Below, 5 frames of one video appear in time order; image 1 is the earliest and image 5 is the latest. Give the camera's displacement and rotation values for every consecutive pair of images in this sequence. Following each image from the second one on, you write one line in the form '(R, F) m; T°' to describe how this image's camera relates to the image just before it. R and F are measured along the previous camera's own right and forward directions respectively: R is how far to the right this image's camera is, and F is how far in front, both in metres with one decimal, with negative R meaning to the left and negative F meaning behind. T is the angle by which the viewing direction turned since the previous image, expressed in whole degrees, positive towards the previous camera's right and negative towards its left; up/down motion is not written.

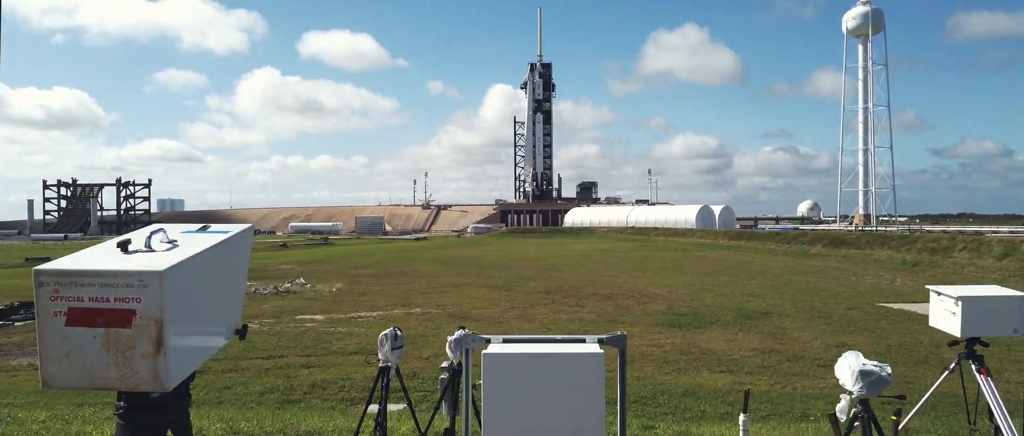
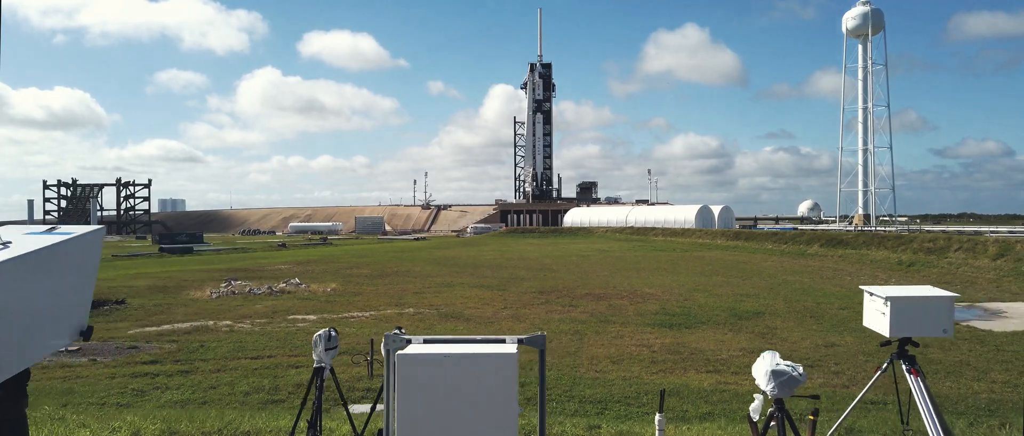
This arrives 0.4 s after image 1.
(+0.2, 0.0) m; 0°
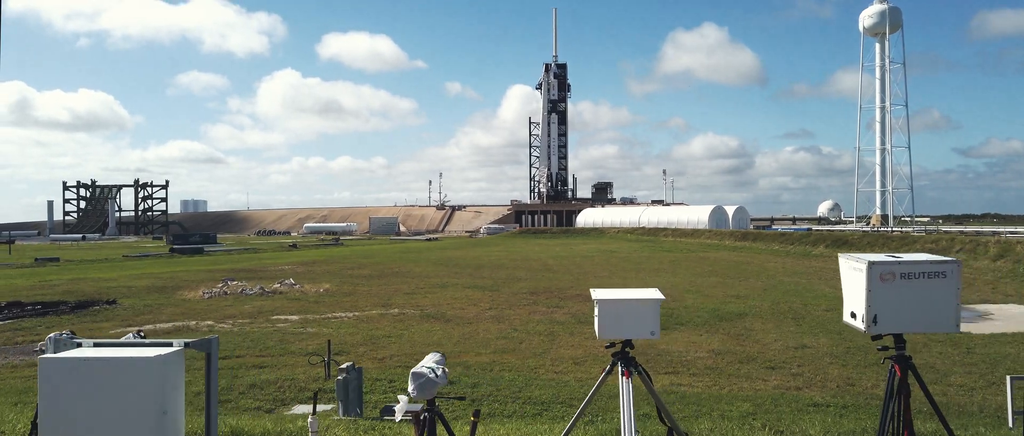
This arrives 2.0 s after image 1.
(+0.9, 0.0) m; -1°
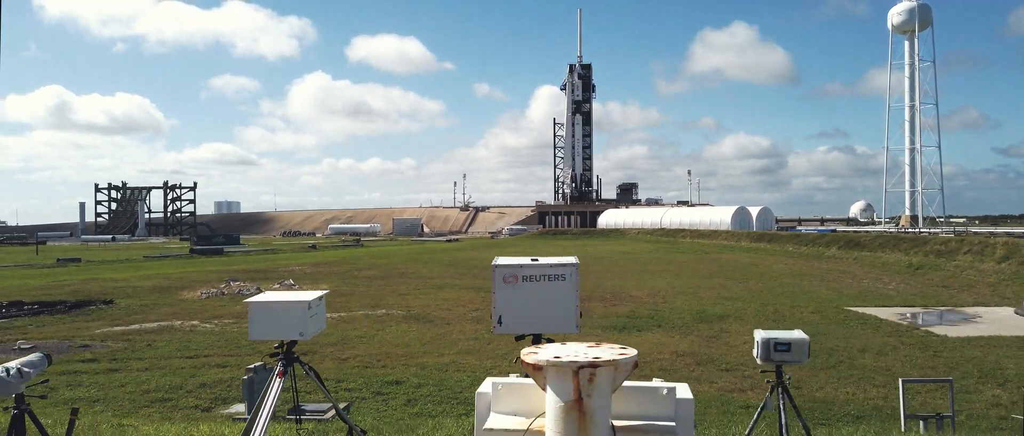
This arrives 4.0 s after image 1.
(+1.1, -0.1) m; -2°
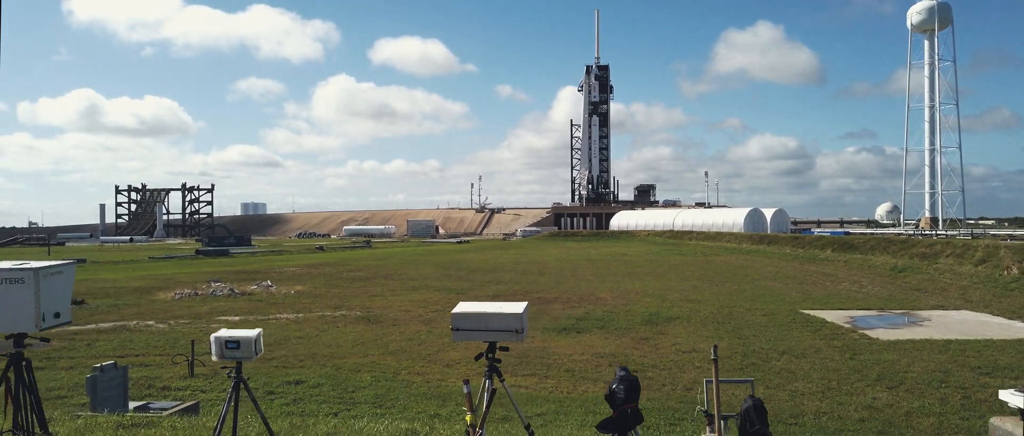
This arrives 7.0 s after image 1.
(+1.7, -0.2) m; -1°
